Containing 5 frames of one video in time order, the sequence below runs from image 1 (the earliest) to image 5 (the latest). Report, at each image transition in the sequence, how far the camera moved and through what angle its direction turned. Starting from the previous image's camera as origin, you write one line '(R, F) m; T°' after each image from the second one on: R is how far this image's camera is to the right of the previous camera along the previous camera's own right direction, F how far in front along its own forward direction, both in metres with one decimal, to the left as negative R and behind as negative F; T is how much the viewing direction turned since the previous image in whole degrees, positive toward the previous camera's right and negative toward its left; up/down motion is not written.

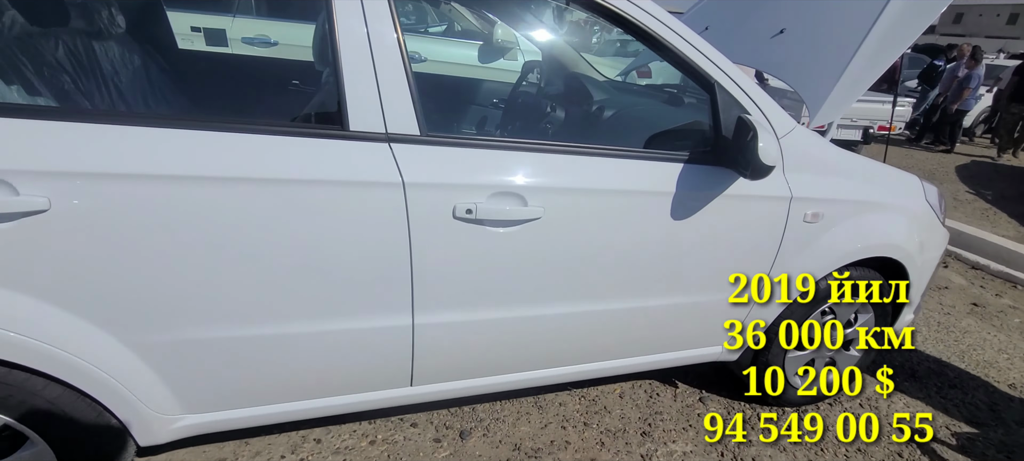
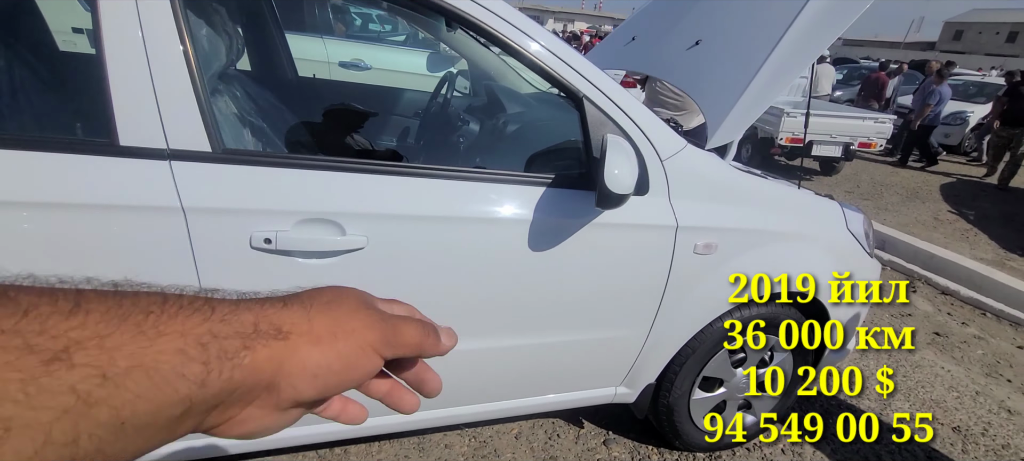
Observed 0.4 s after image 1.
(+0.5, +0.2) m; 0°
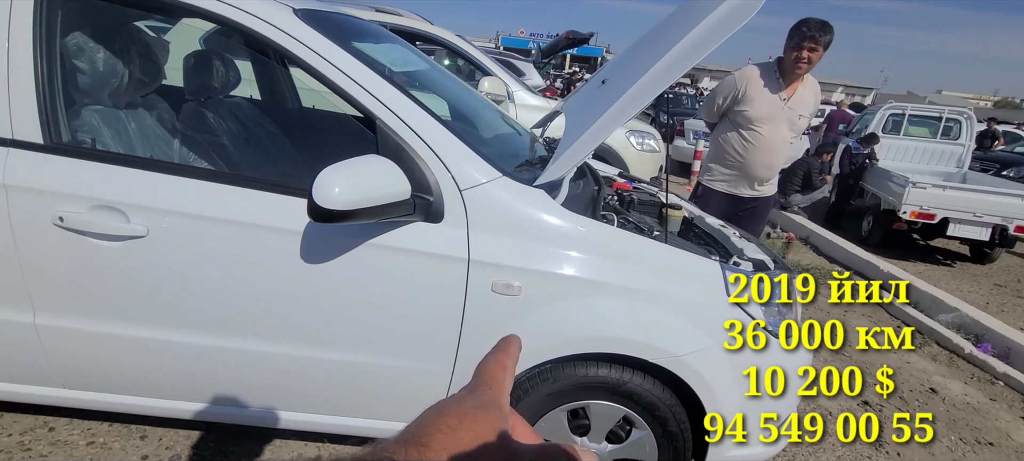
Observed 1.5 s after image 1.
(+1.1, +0.2) m; -16°
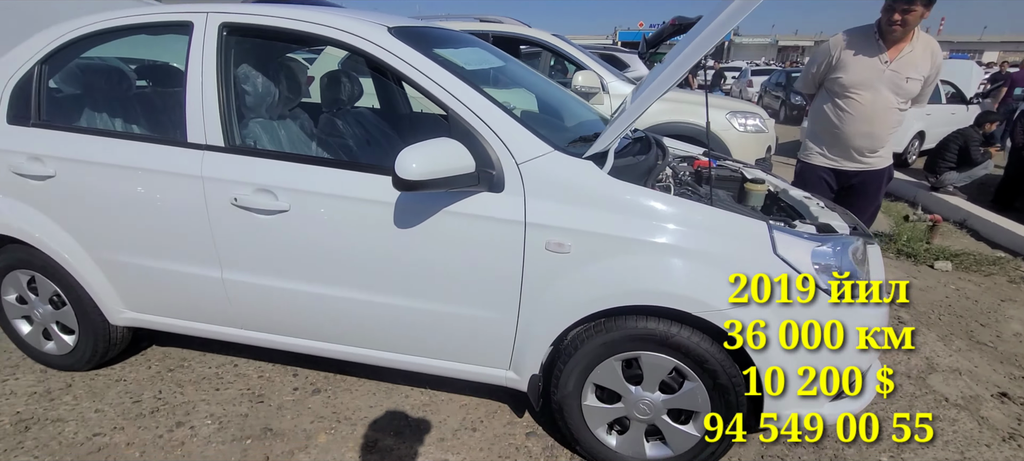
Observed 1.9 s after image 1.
(+0.3, -0.2) m; -14°
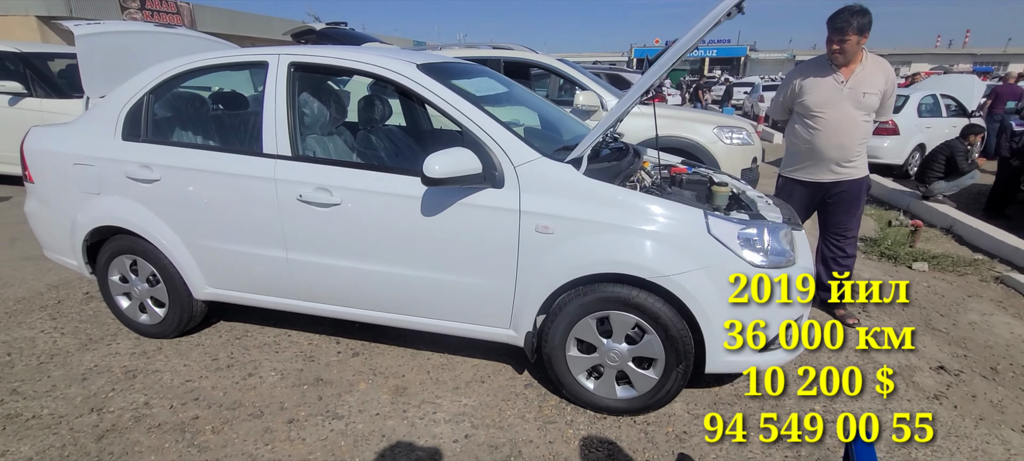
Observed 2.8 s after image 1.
(+0.1, -0.6) m; -2°
